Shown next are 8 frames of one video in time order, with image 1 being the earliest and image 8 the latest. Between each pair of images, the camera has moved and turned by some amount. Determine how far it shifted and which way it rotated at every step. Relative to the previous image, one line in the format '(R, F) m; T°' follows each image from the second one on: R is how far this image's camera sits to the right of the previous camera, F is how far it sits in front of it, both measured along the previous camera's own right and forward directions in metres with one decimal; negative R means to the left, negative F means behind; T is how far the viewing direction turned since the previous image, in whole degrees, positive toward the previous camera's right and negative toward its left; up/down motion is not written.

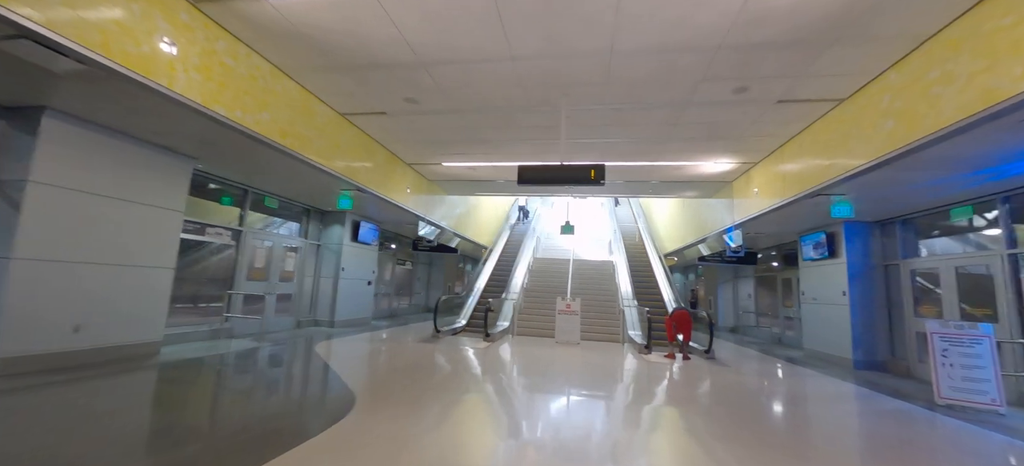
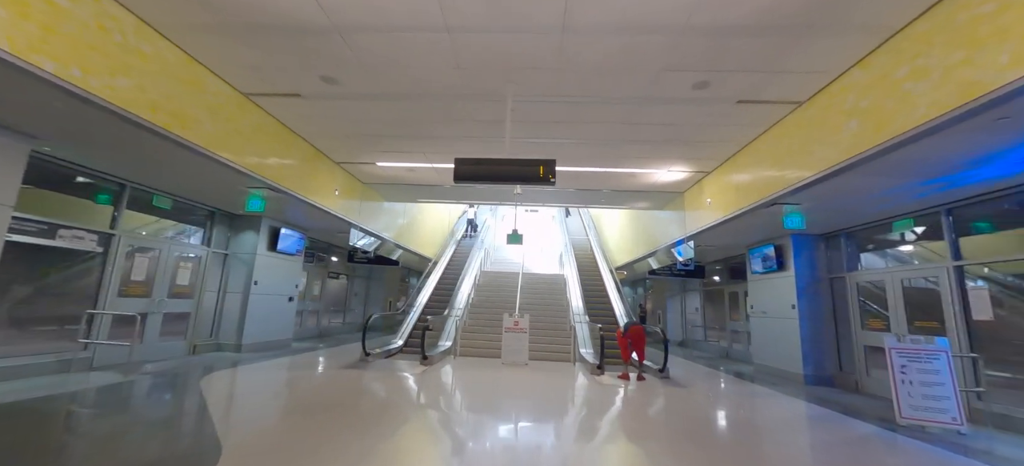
(+0.2, +0.7) m; +7°
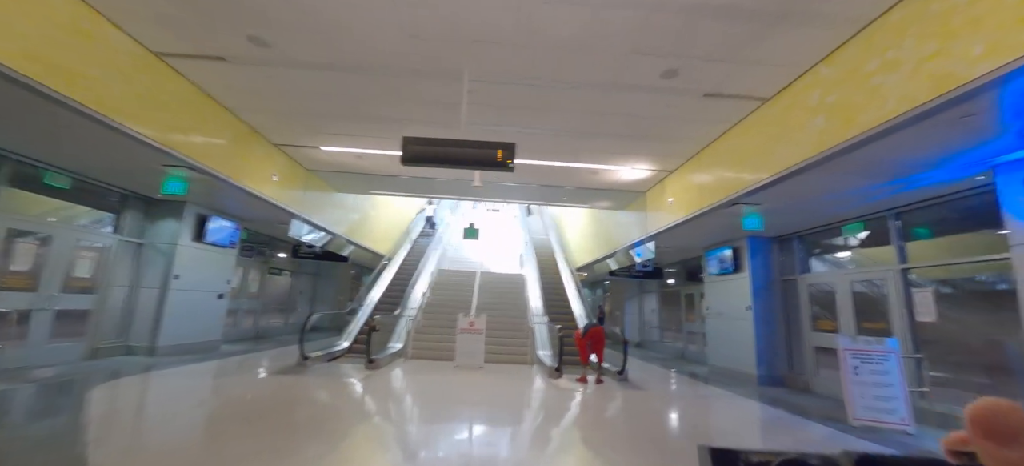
(+0.1, +0.4) m; +6°
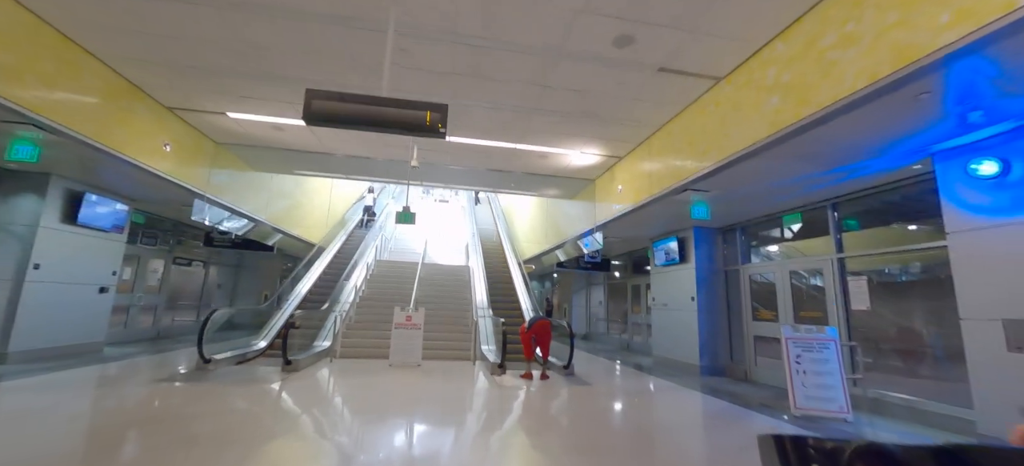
(+0.2, +0.5) m; +7°
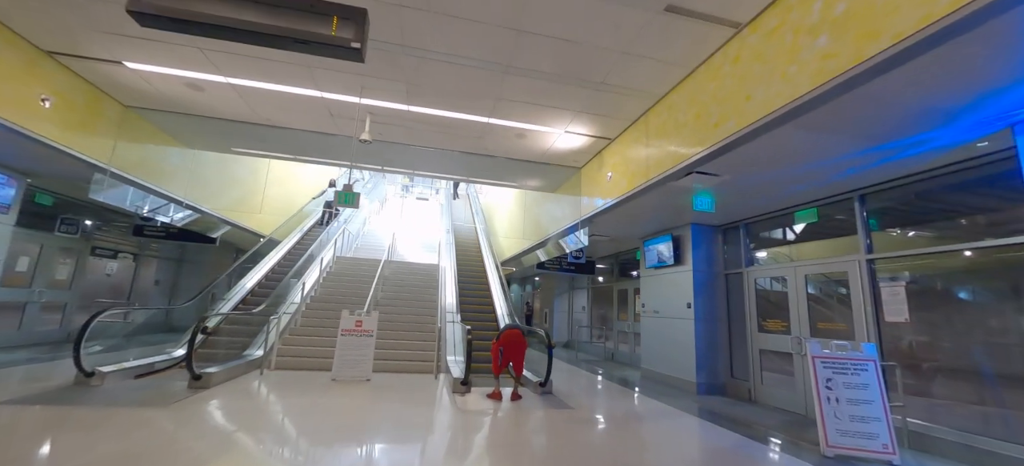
(+0.2, +0.9) m; +2°
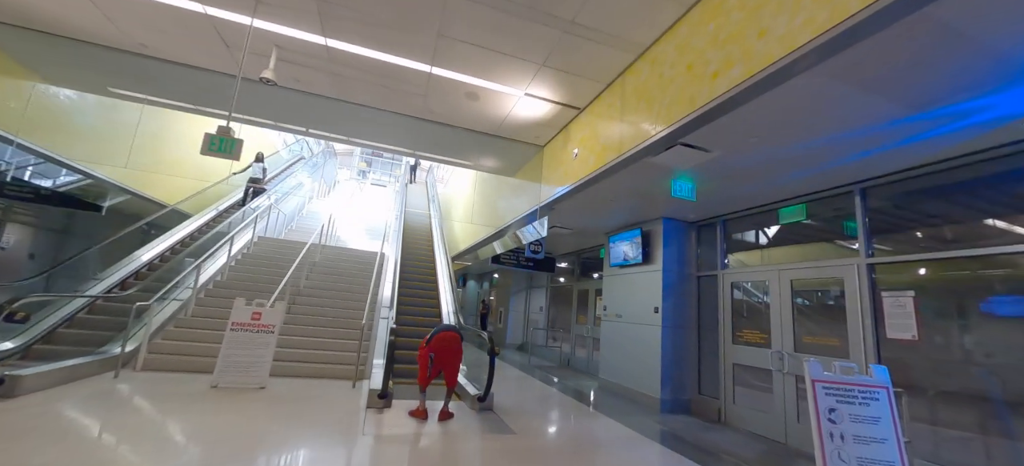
(+0.3, +0.9) m; +5°
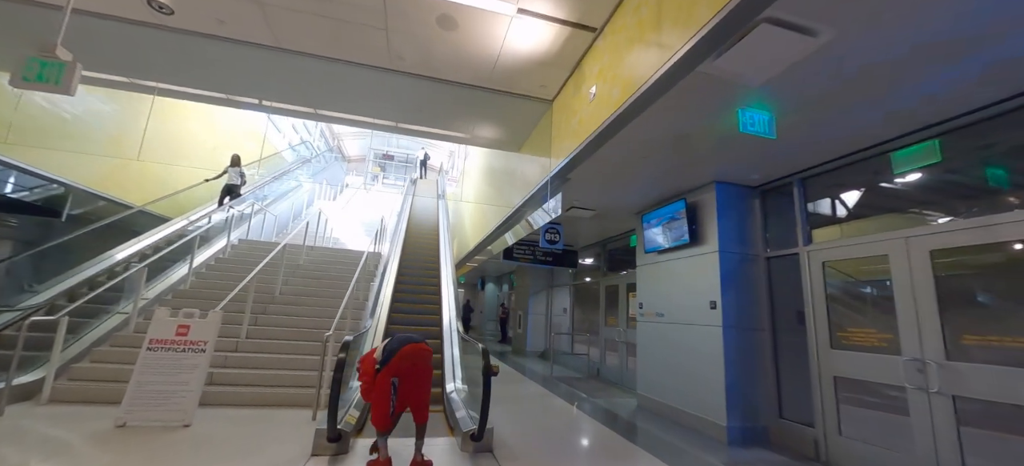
(+0.2, +1.2) m; -4°
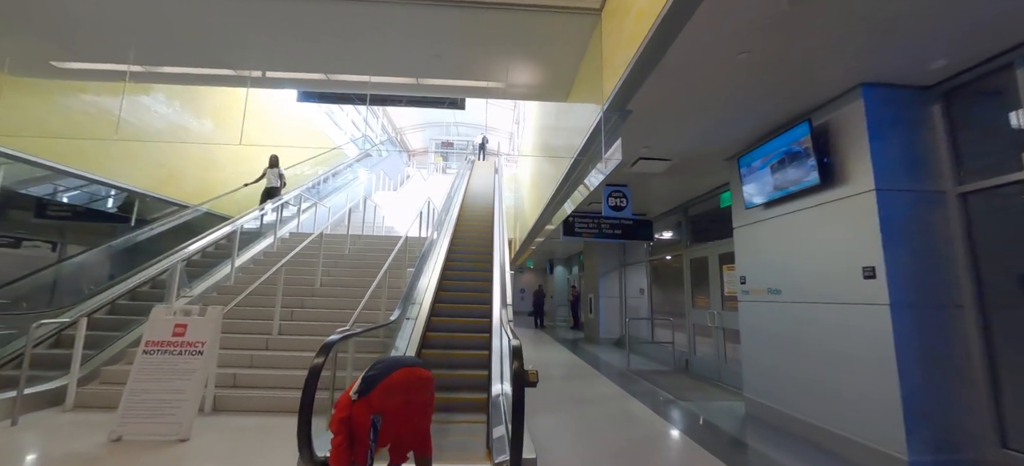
(+0.2, +0.9) m; -11°
